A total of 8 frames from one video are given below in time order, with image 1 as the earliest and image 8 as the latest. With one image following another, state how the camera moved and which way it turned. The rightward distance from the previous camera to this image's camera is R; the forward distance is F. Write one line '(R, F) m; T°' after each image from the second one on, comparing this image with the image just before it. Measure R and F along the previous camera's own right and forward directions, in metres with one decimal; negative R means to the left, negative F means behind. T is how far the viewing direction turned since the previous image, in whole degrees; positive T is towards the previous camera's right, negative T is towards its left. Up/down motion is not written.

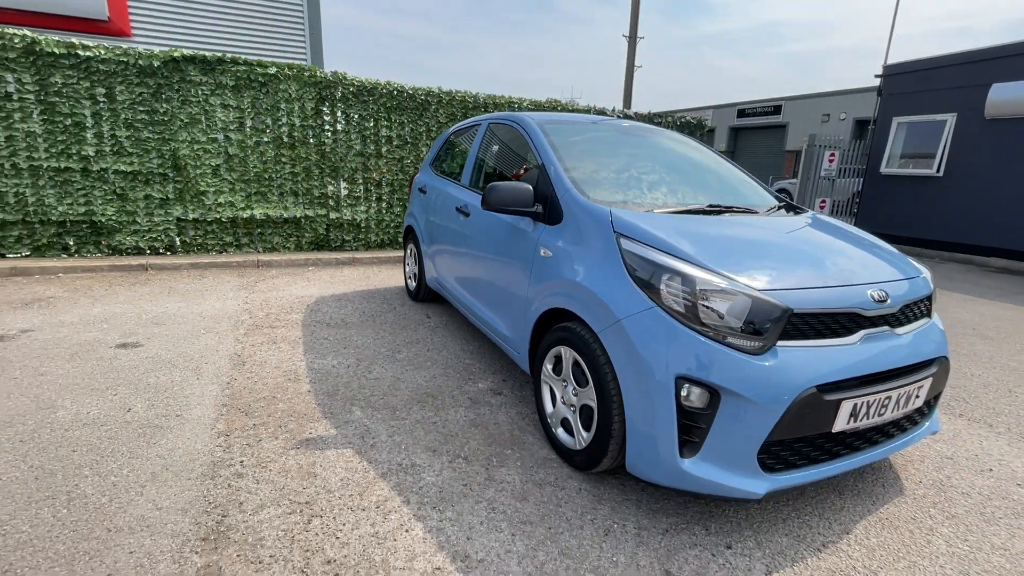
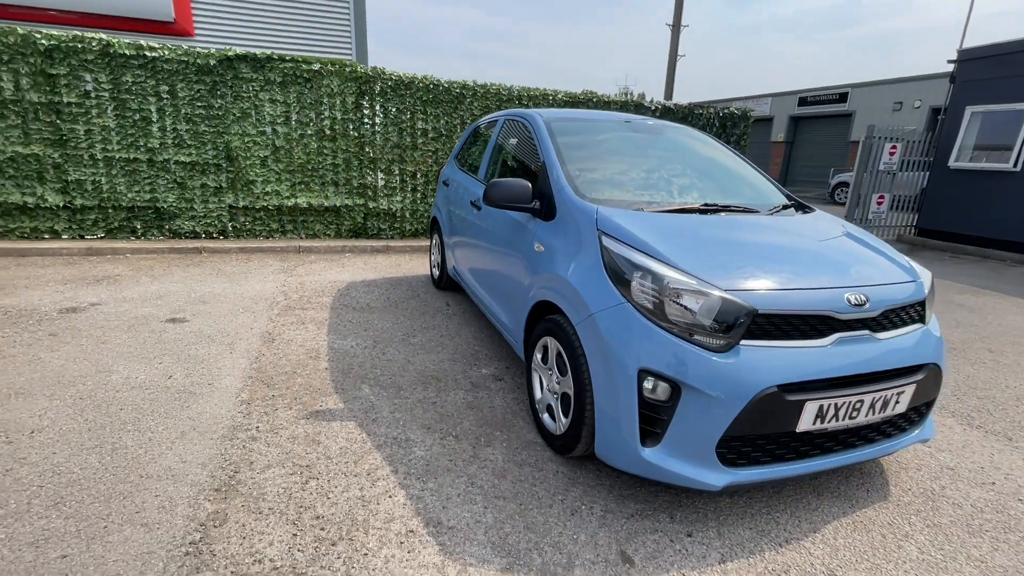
(+0.3, -0.1) m; -5°
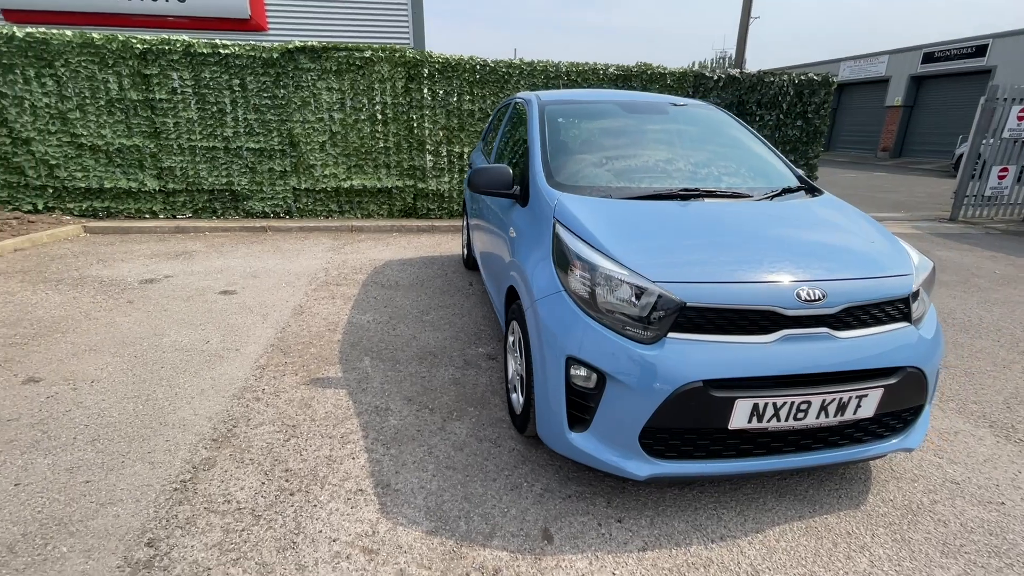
(+0.6, 0.0) m; -10°
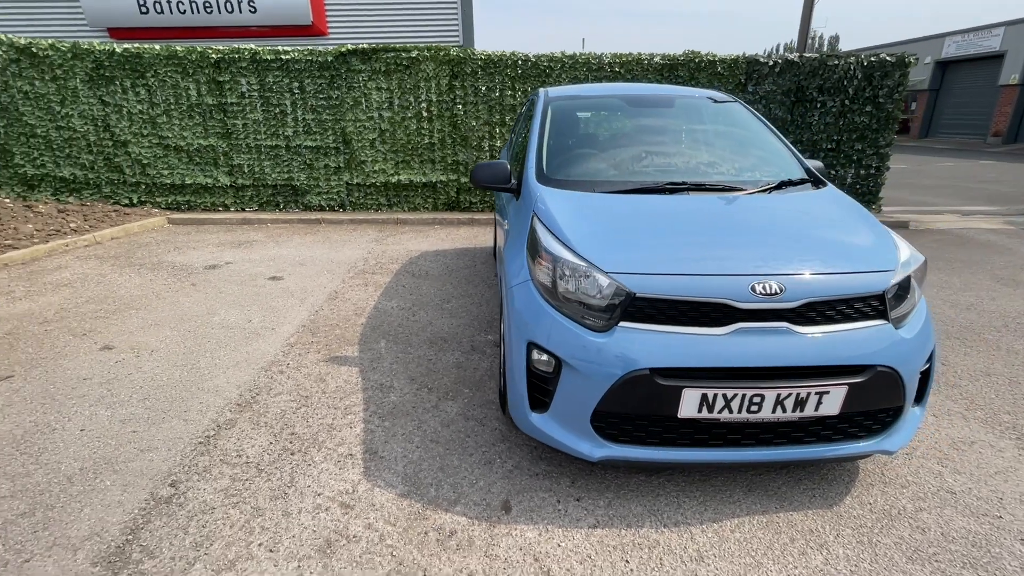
(+0.4, -0.1) m; -8°
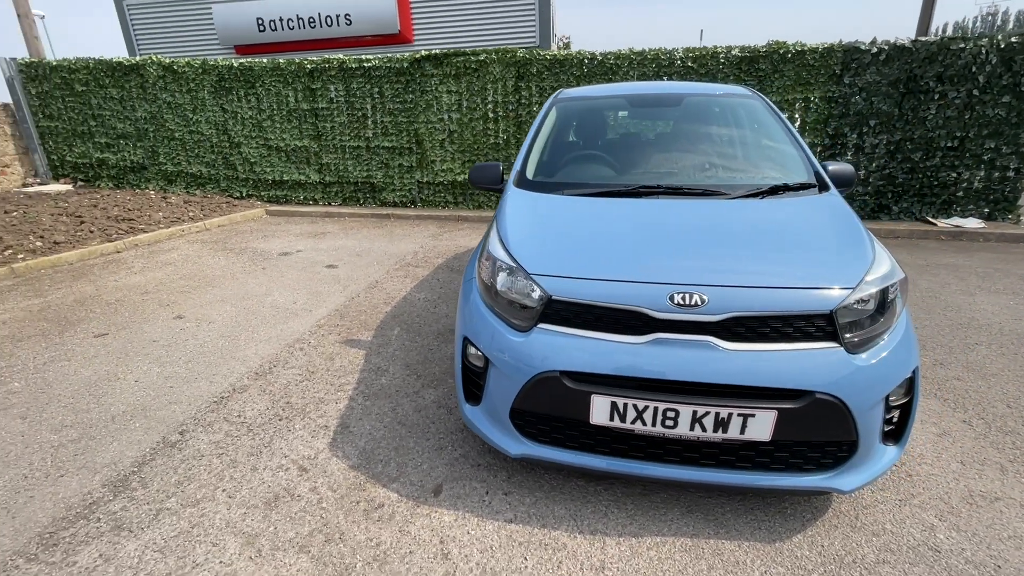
(+0.7, 0.0) m; -12°
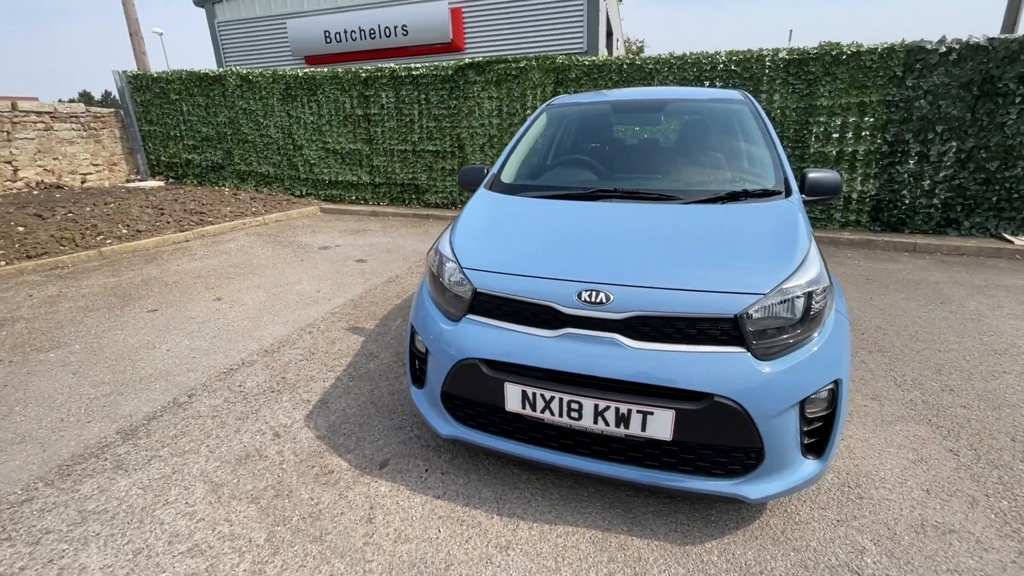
(+0.6, -0.1) m; -8°
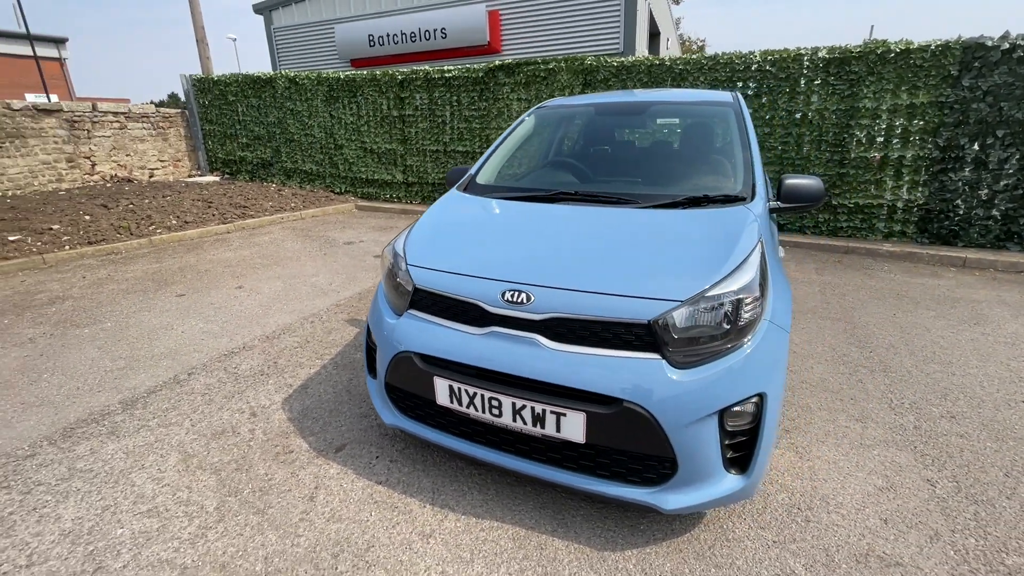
(+0.5, 0.0) m; -6°
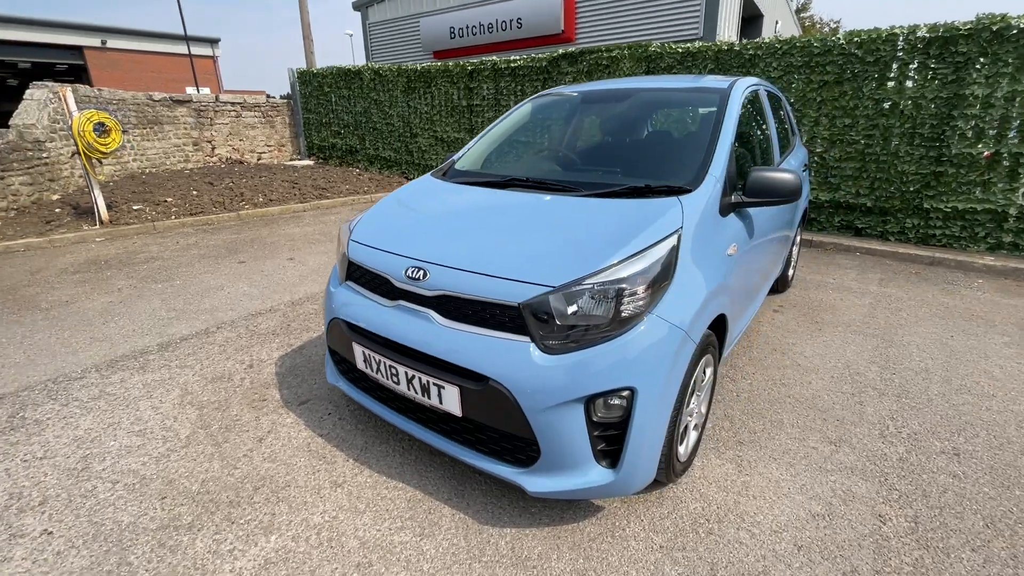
(+0.8, 0.0) m; -11°
